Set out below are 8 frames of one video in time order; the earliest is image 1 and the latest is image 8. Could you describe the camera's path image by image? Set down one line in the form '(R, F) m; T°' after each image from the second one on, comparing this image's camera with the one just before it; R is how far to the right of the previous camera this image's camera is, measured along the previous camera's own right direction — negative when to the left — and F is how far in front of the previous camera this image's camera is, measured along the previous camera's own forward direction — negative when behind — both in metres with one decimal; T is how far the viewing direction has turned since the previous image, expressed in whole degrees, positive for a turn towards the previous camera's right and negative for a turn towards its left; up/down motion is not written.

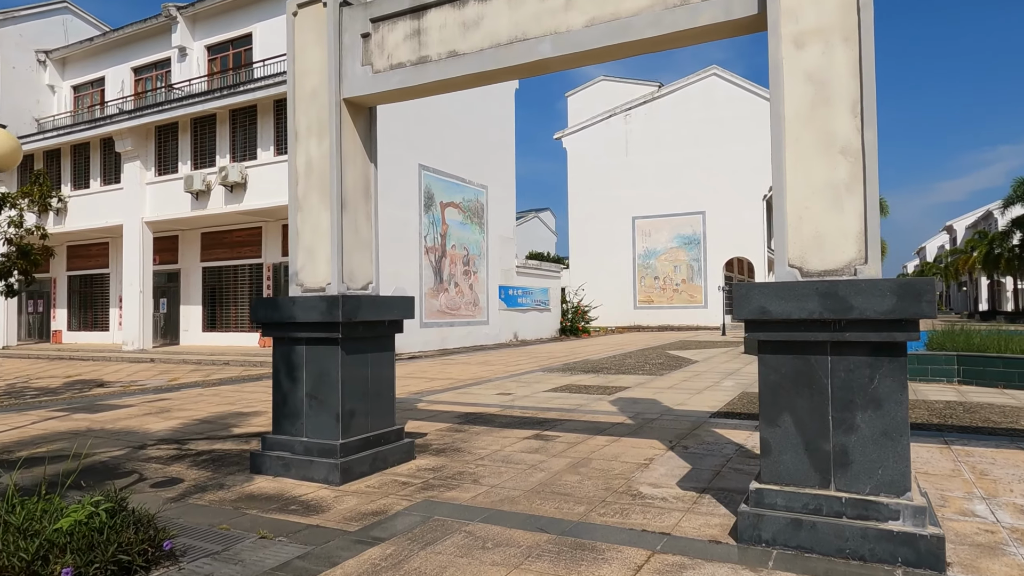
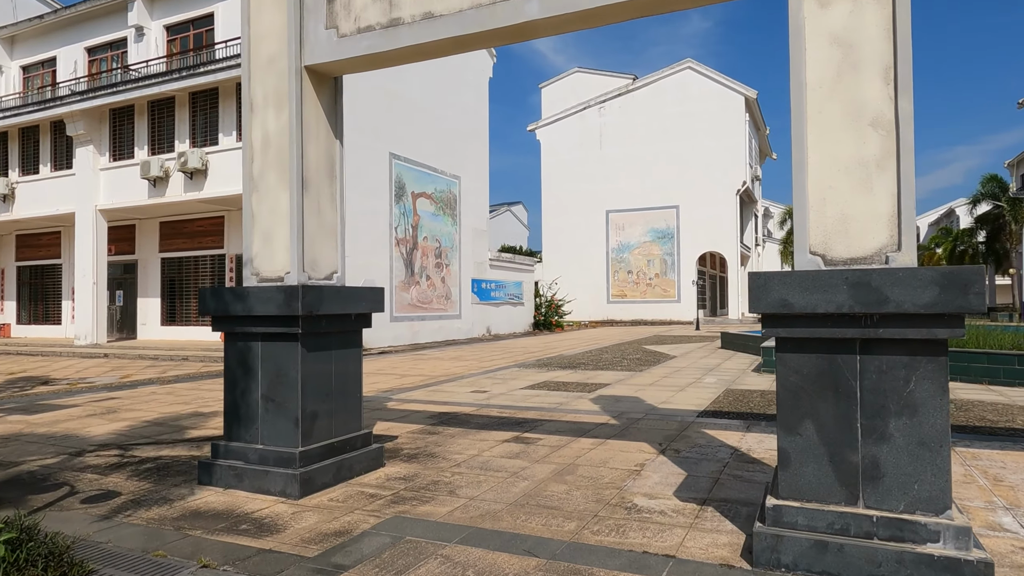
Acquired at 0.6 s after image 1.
(-0.1, +0.5) m; +2°
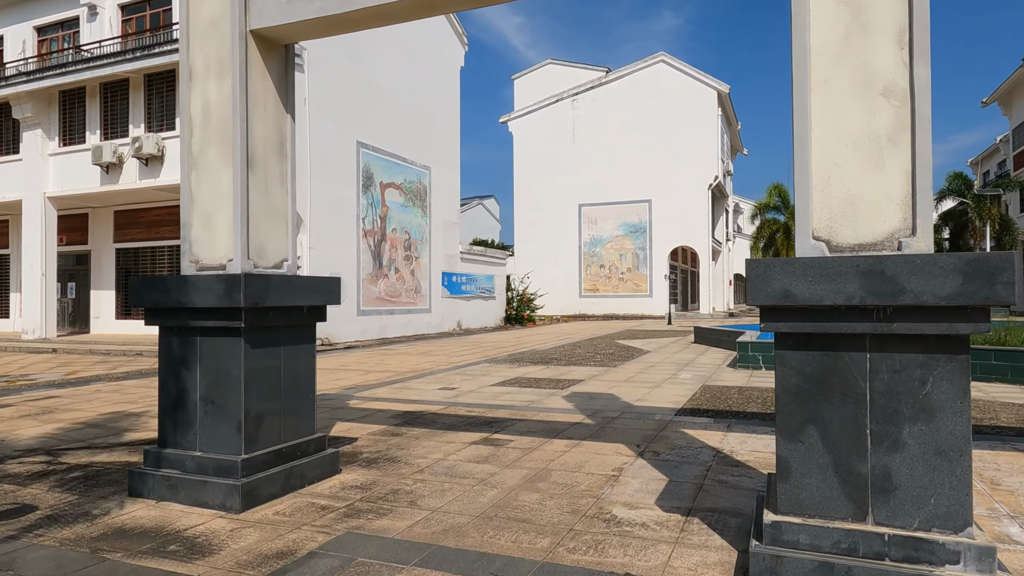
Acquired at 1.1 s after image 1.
(0.0, +0.4) m; +2°
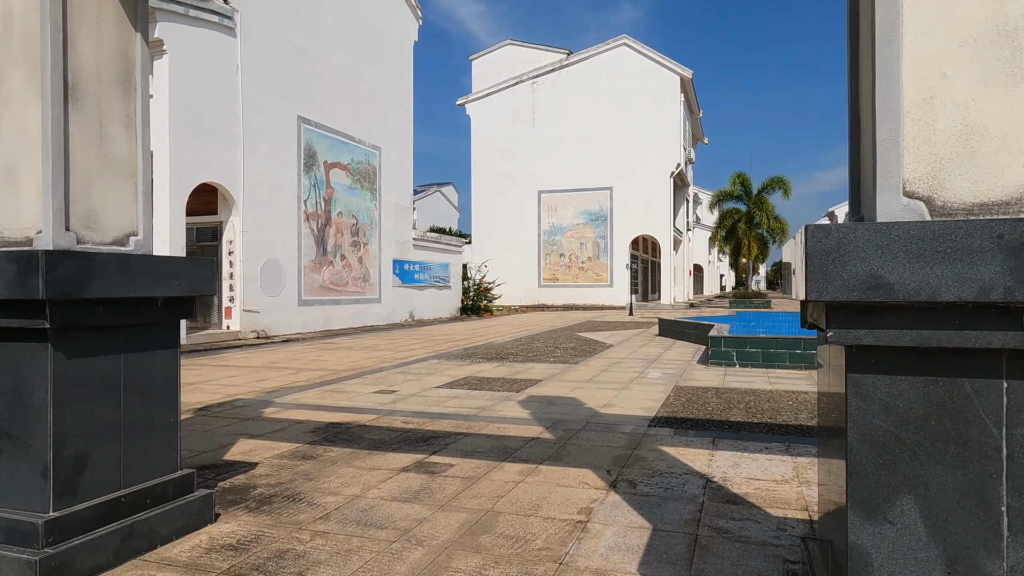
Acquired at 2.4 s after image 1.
(+0.1, +1.1) m; +3°
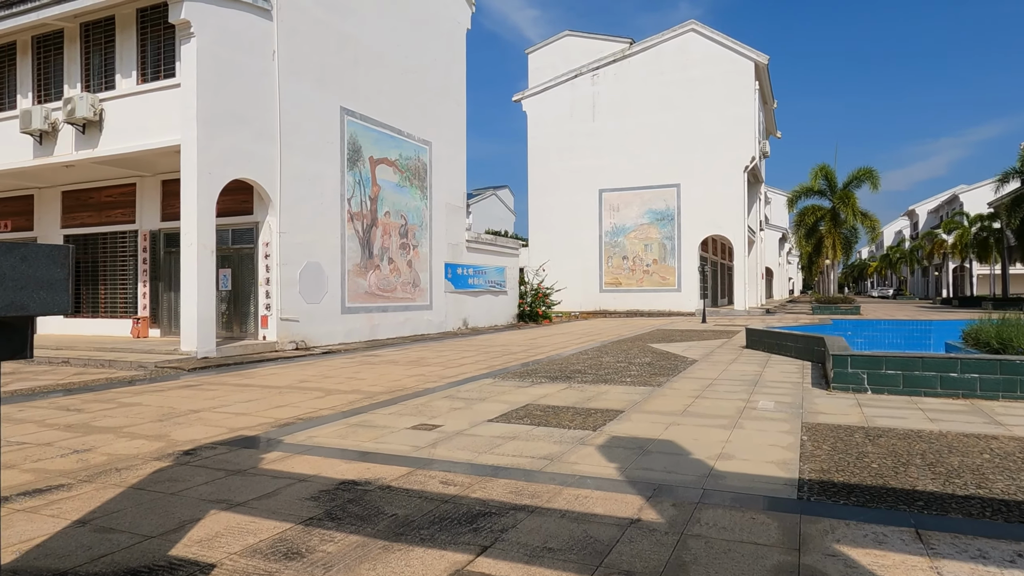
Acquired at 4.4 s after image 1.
(-0.2, +1.7) m; -5°
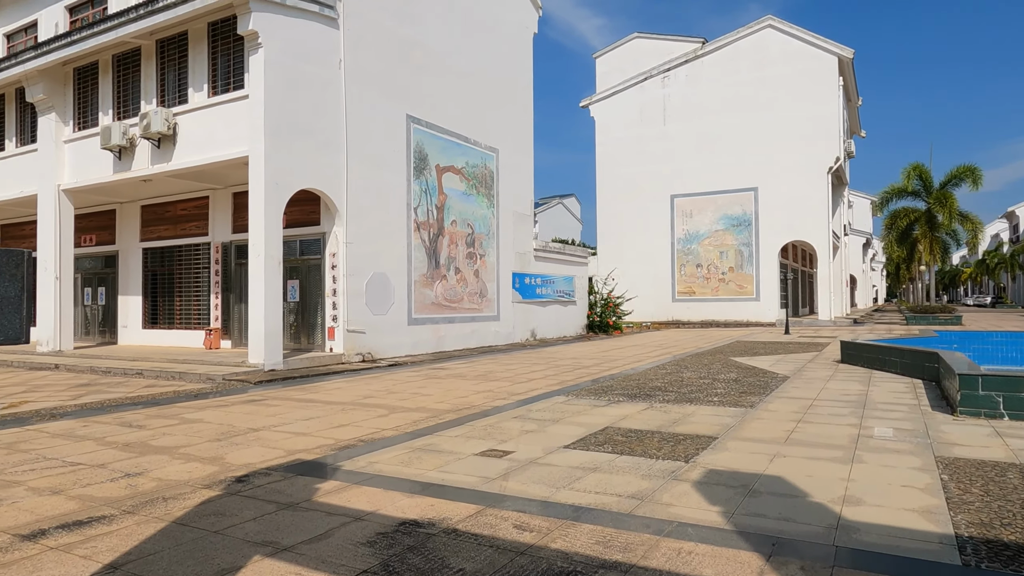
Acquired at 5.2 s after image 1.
(-0.1, +0.6) m; -6°
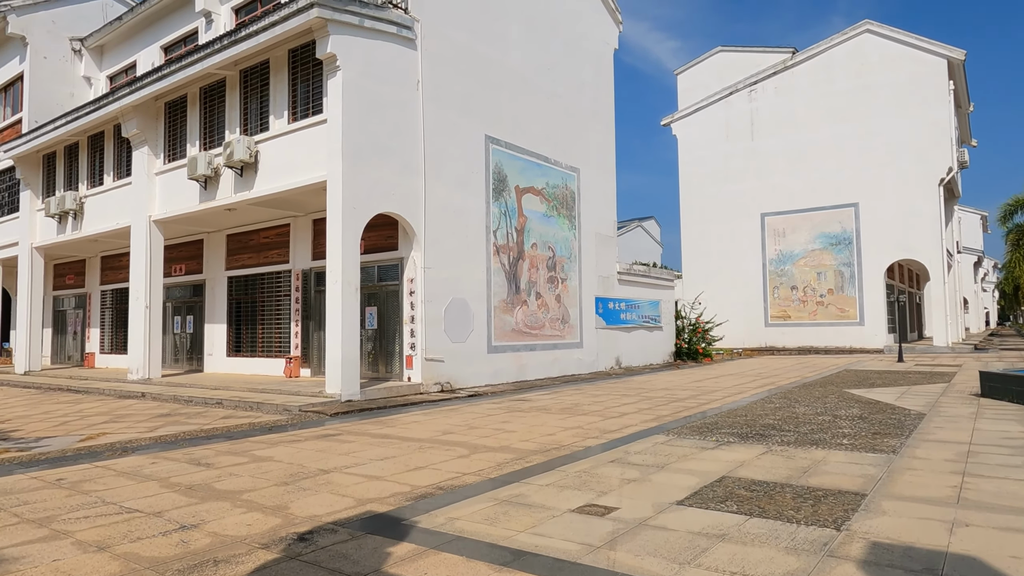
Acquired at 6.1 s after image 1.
(-0.2, +0.7) m; -7°
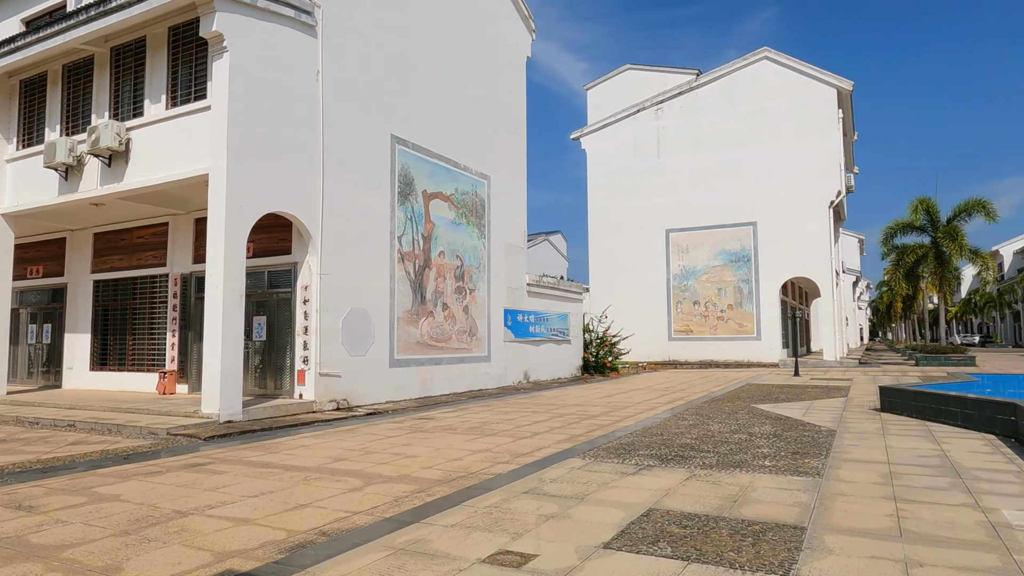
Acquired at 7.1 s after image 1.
(0.0, +0.7) m; +8°
